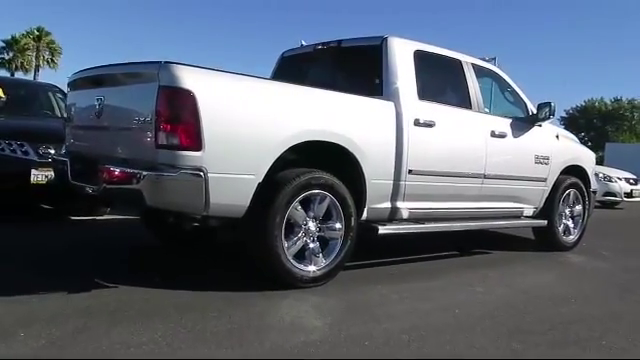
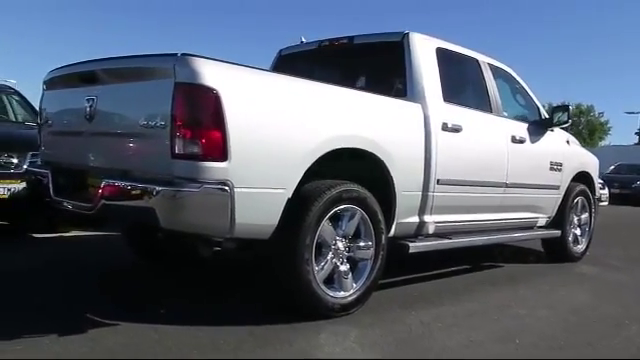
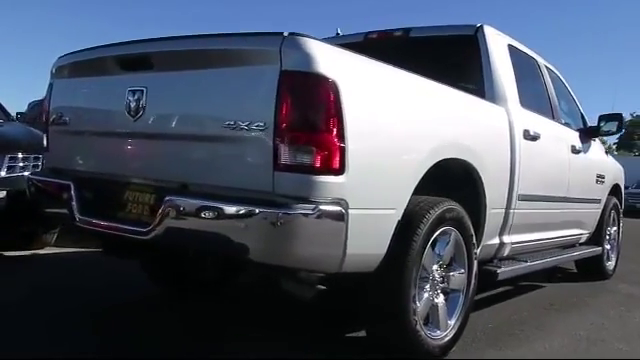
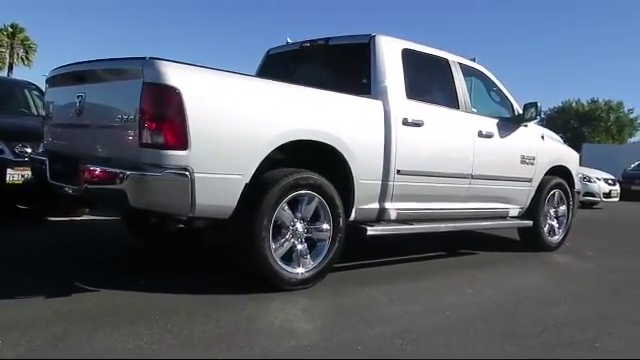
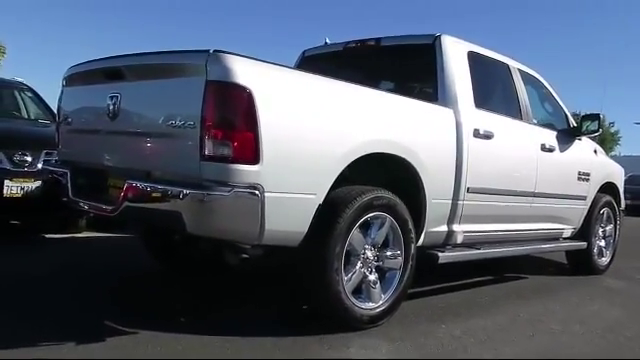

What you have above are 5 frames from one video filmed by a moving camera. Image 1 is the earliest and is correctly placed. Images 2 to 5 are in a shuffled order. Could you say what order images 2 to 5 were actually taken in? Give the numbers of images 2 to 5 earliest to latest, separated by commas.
4, 2, 5, 3
